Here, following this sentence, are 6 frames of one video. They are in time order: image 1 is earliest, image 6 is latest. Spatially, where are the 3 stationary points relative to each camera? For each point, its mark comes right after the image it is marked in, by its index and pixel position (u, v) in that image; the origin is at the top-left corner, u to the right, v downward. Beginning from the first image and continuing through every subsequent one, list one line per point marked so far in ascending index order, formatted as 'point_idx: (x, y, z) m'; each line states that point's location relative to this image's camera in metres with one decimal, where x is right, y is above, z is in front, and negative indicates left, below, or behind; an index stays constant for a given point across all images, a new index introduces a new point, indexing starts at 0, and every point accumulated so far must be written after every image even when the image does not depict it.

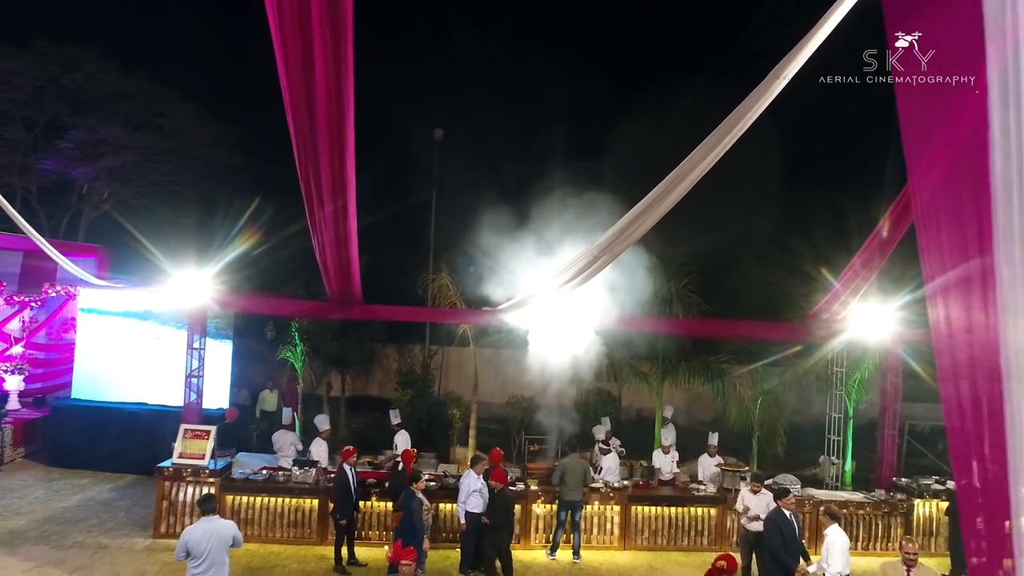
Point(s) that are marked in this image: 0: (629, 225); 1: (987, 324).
0: (+0.8, +0.5, +4.8) m
1: (+1.2, -0.2, +1.8) m
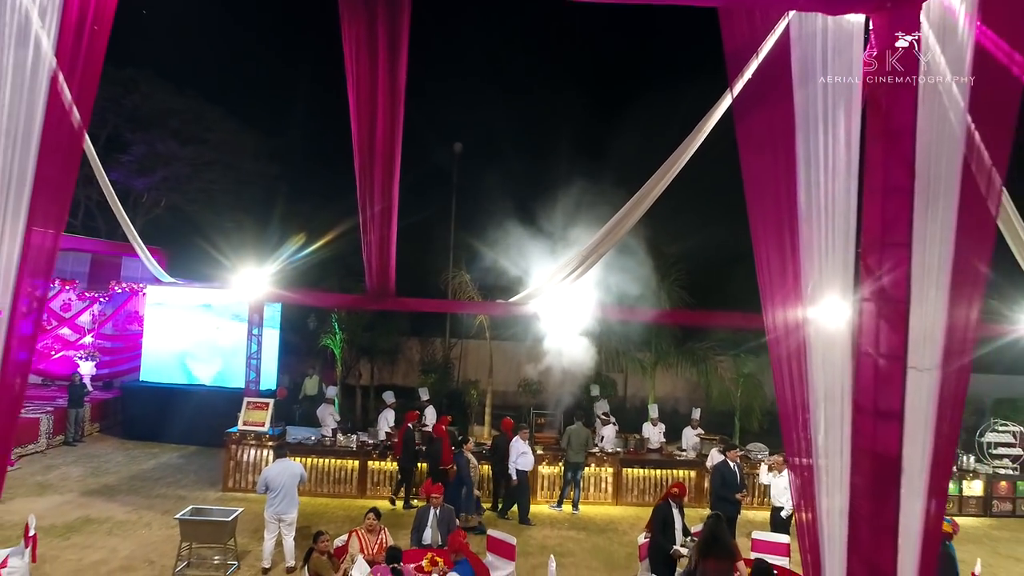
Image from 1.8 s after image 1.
0: (+0.9, +0.5, +6.0) m
1: (+1.2, -0.2, +3.1) m
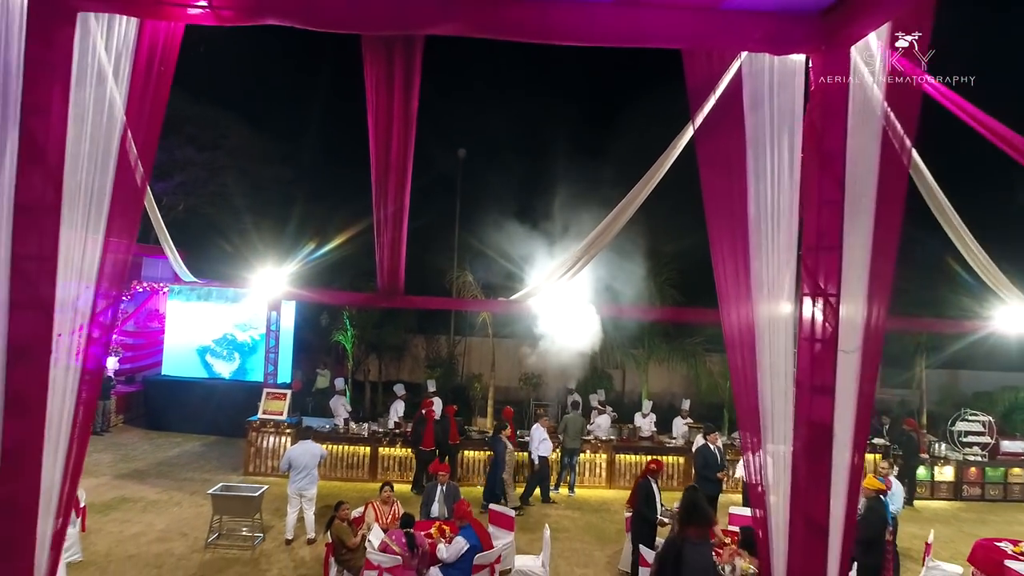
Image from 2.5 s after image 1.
0: (+0.9, +0.6, +6.6) m
1: (+1.2, -0.1, +3.6) m
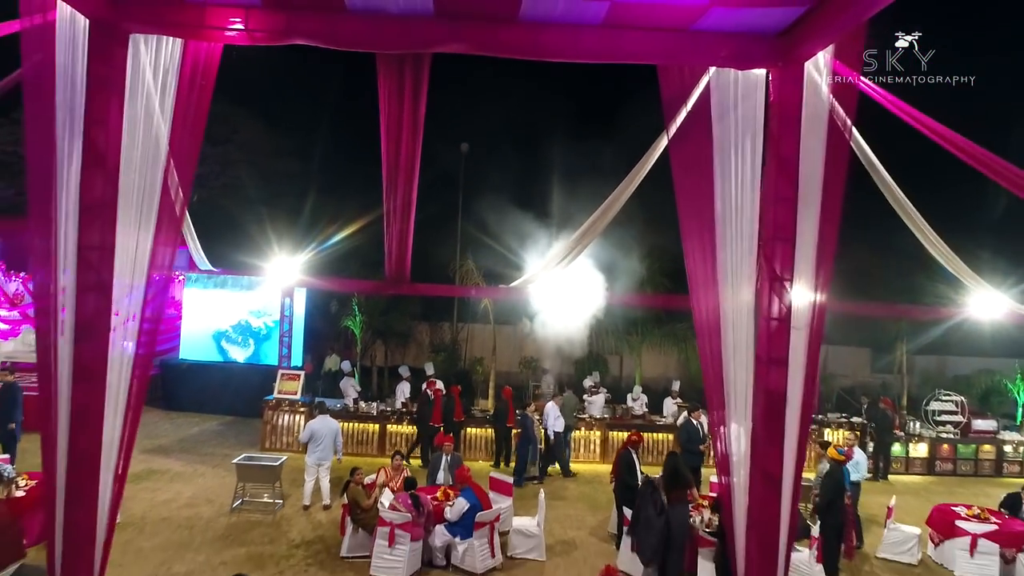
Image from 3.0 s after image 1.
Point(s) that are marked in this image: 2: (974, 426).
0: (+0.9, +0.7, +7.2) m
1: (+1.2, -0.1, +4.2) m
2: (+6.3, -1.9, +9.7) m
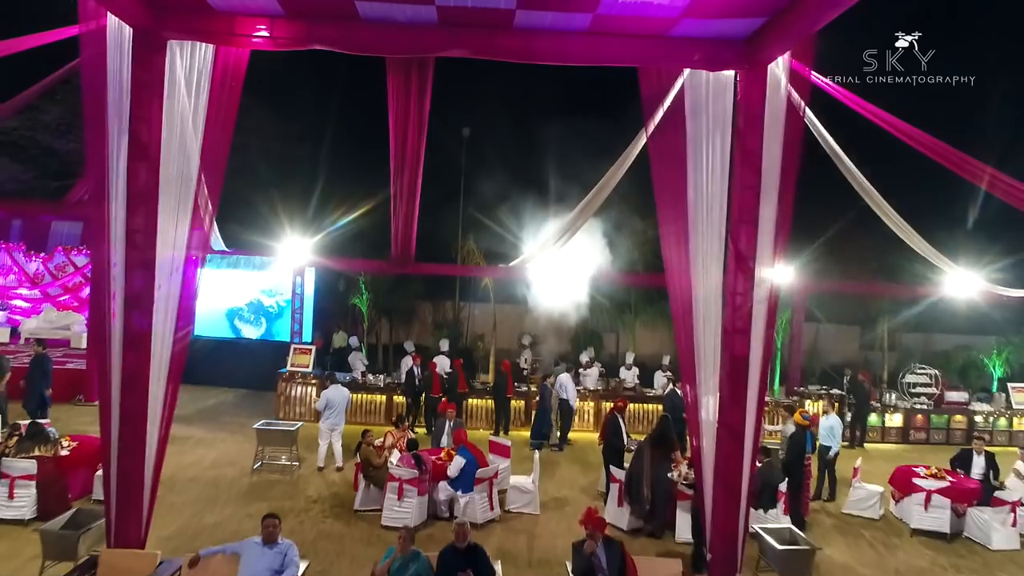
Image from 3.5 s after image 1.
0: (+0.8, +0.9, +7.7) m
1: (+1.2, +0.1, +4.7) m
2: (+6.3, -1.6, +10.3) m
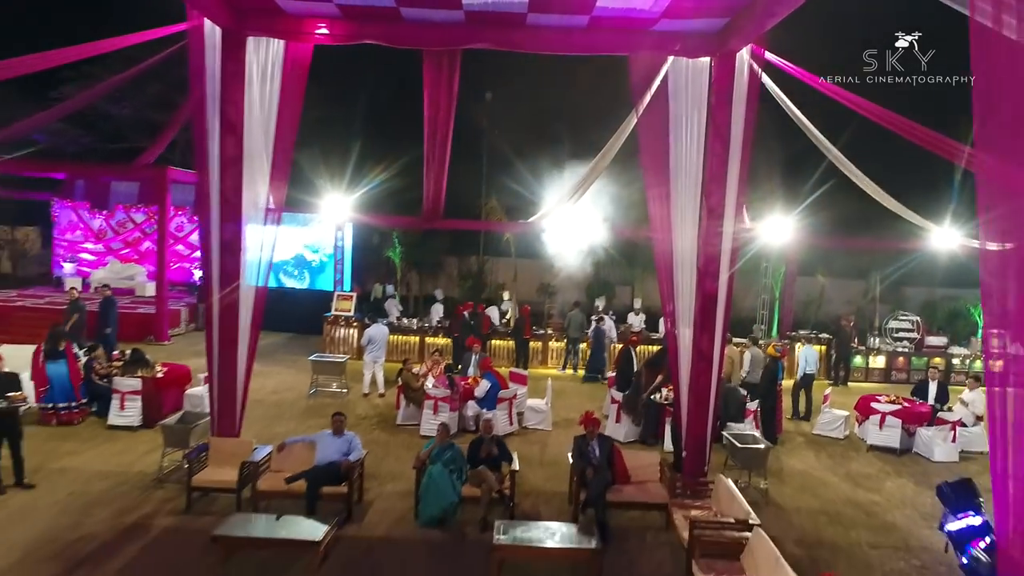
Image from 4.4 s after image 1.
0: (+1.1, +1.5, +8.7) m
1: (+1.3, +0.5, +5.8) m
2: (+6.6, -0.9, +11.3) m
